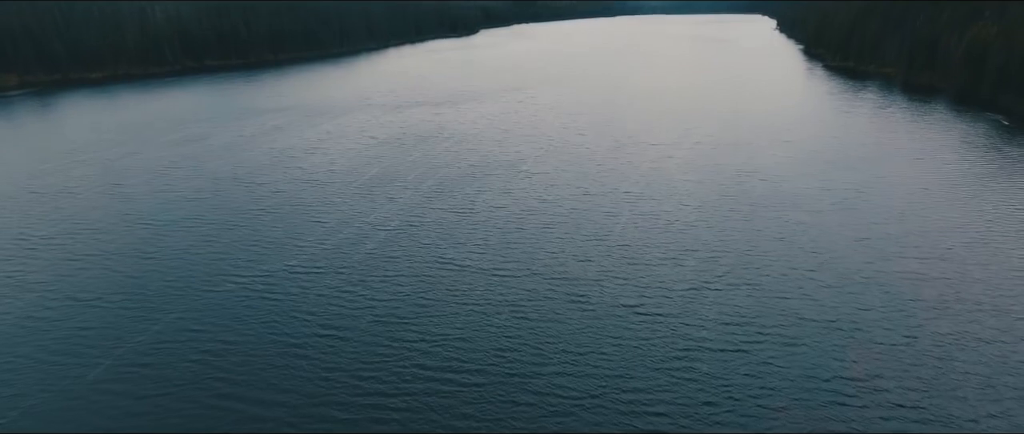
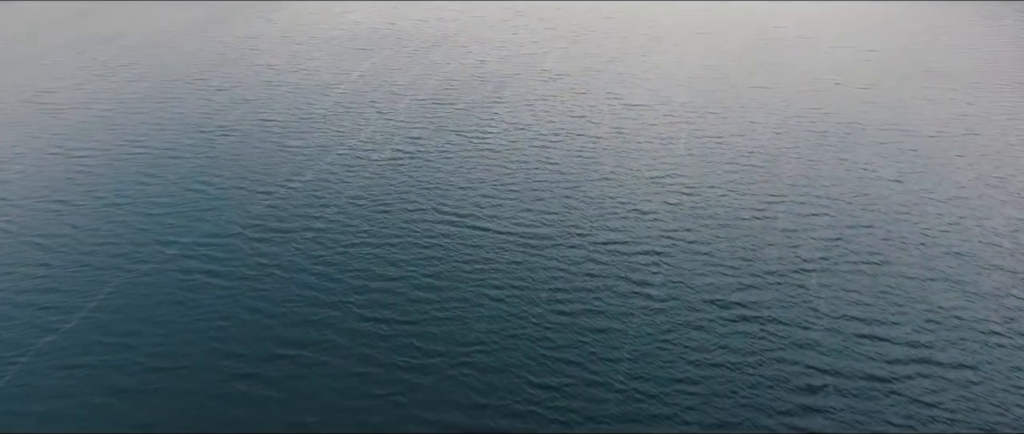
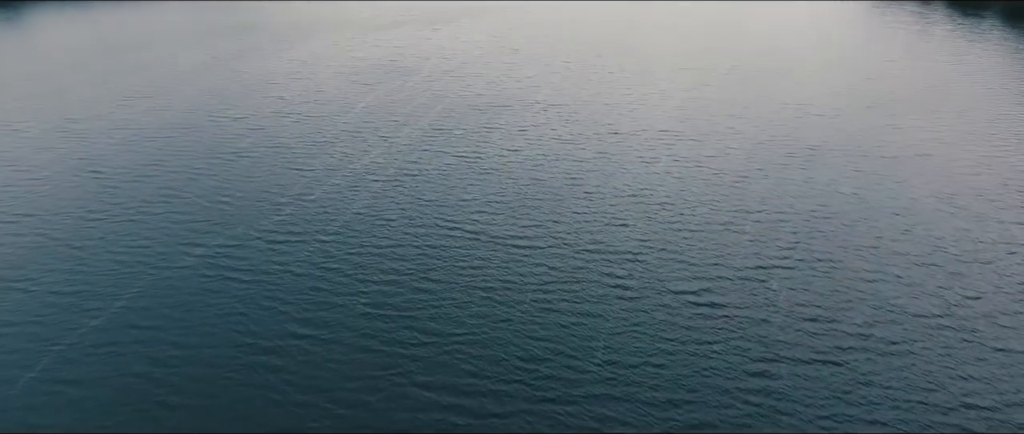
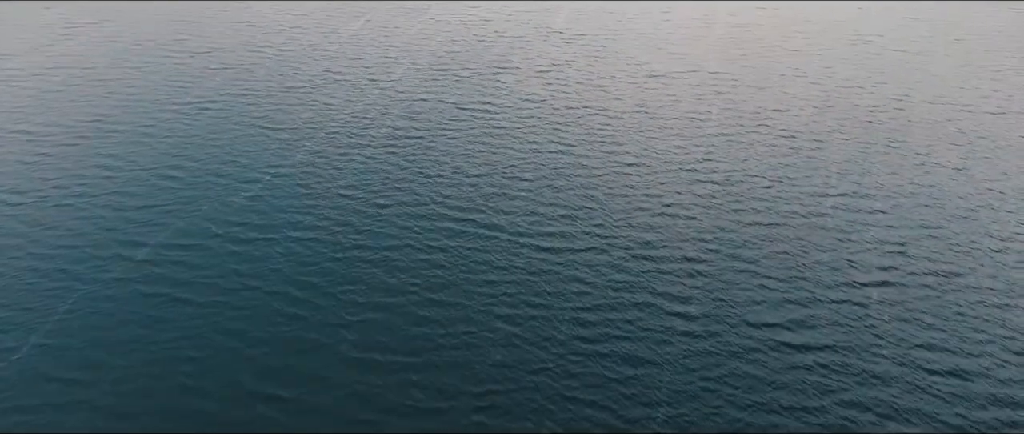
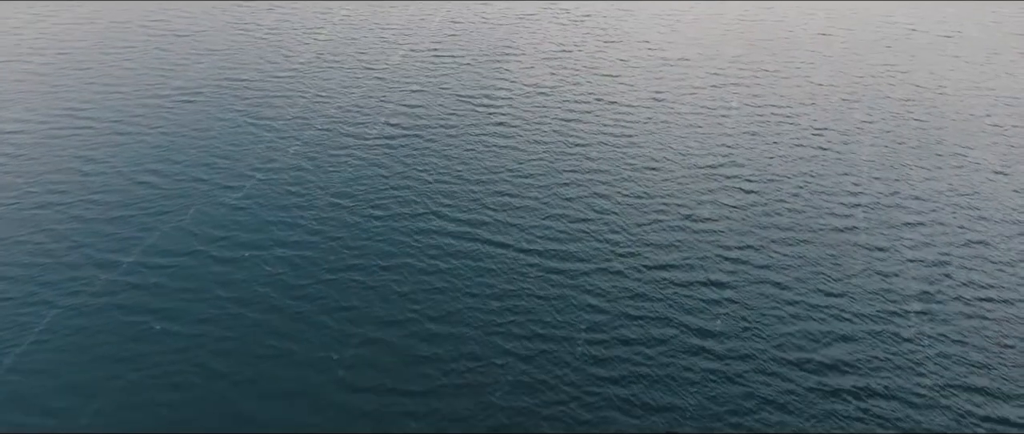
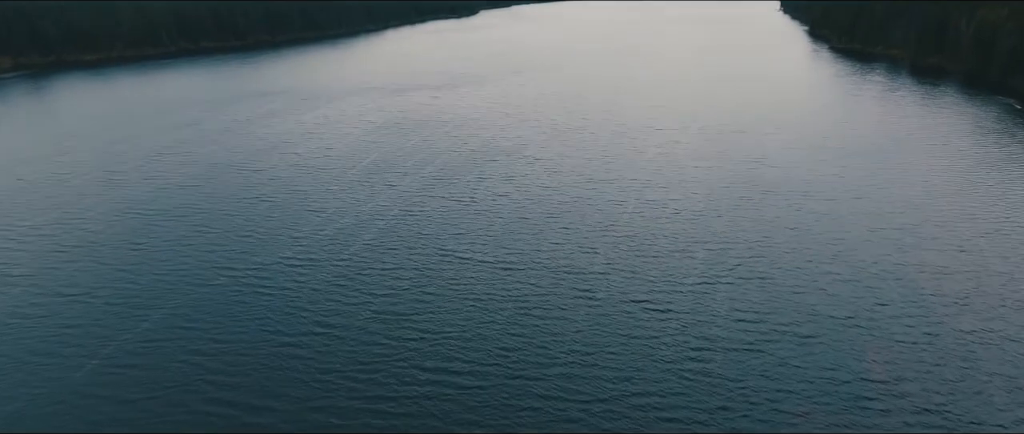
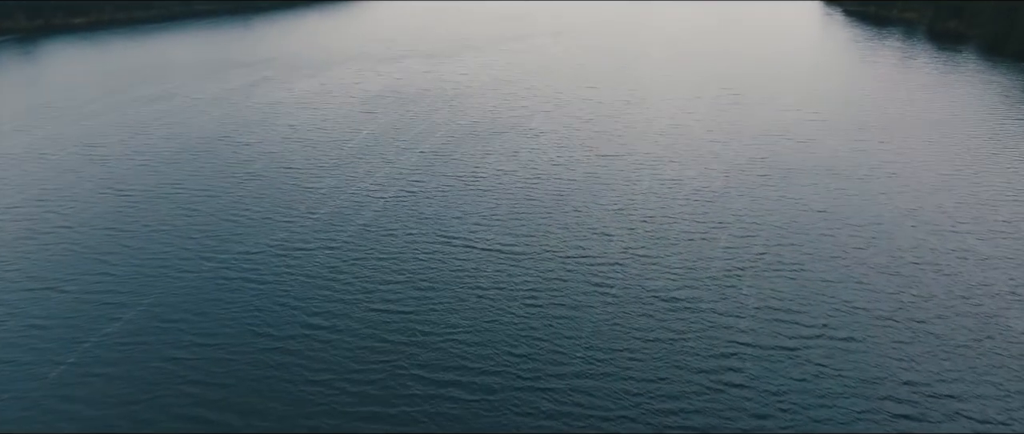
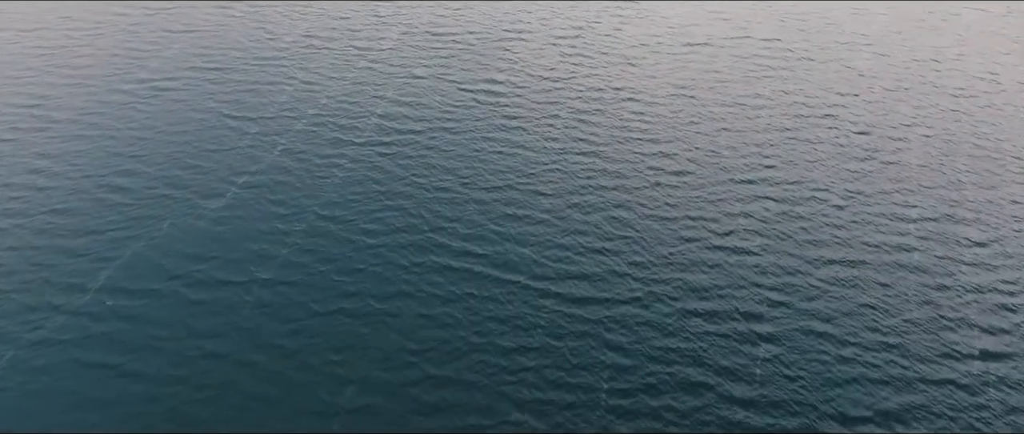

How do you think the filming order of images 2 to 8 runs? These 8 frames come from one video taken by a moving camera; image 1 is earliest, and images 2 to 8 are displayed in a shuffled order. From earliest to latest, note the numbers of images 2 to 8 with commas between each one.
6, 7, 3, 2, 4, 5, 8
